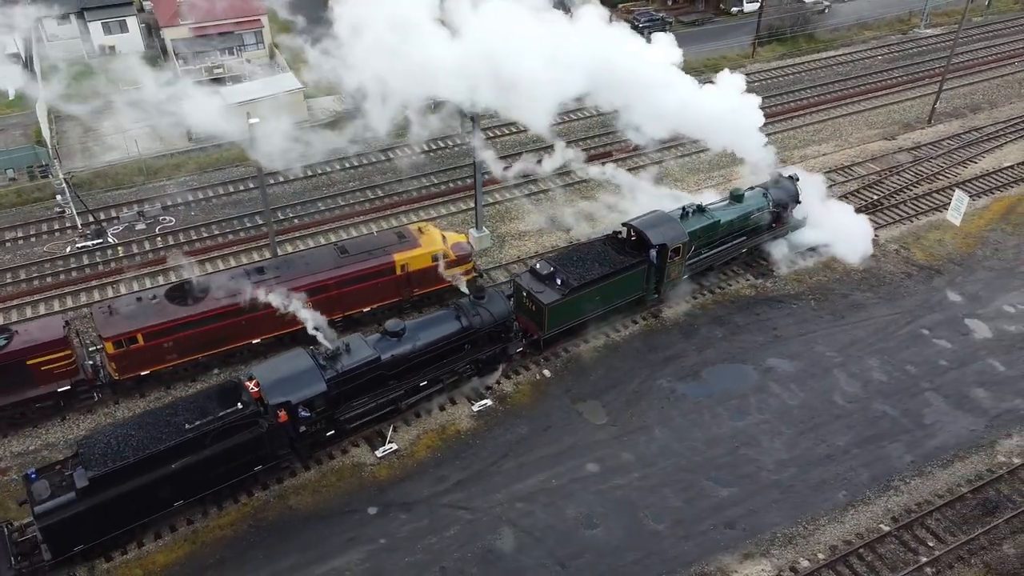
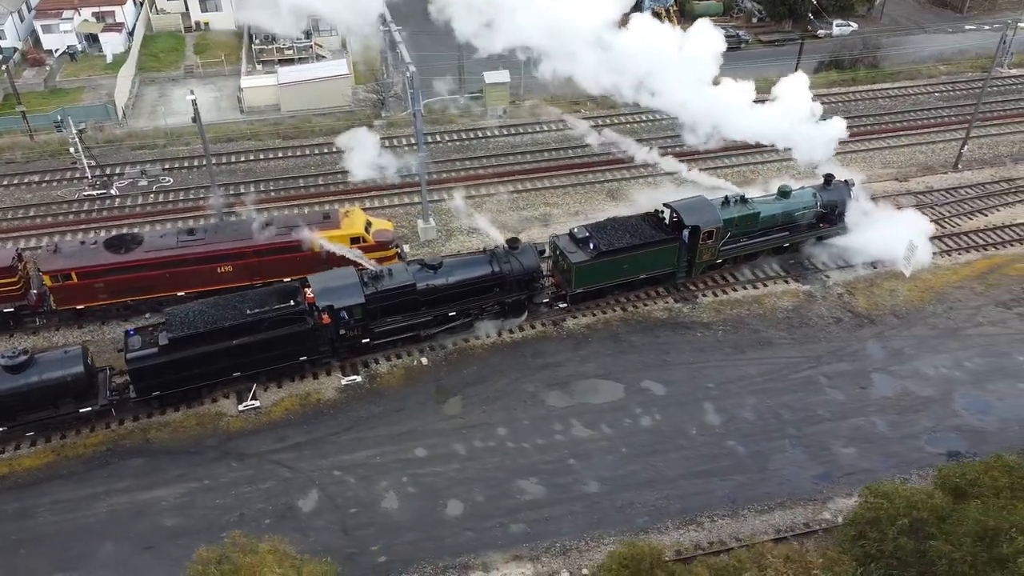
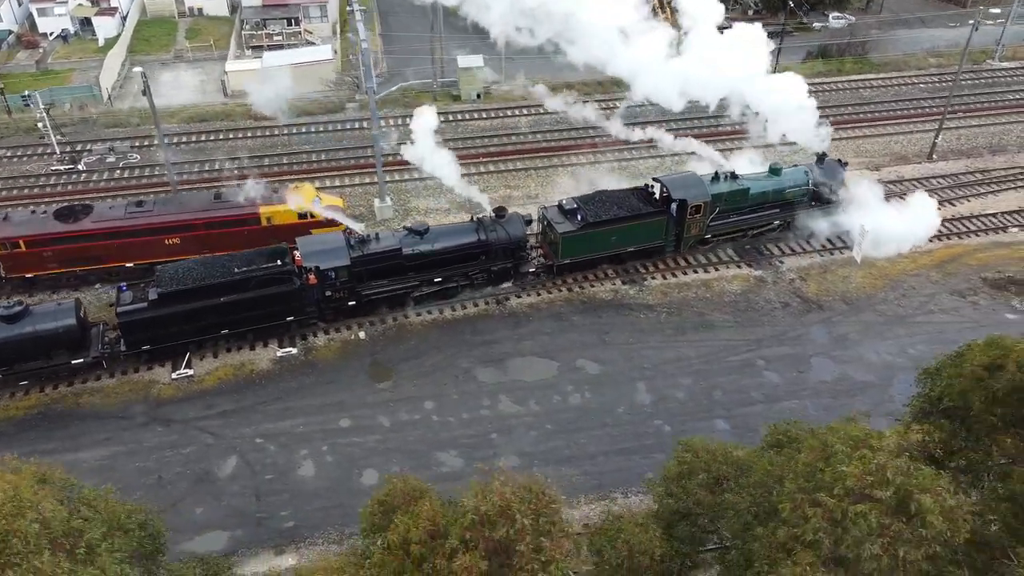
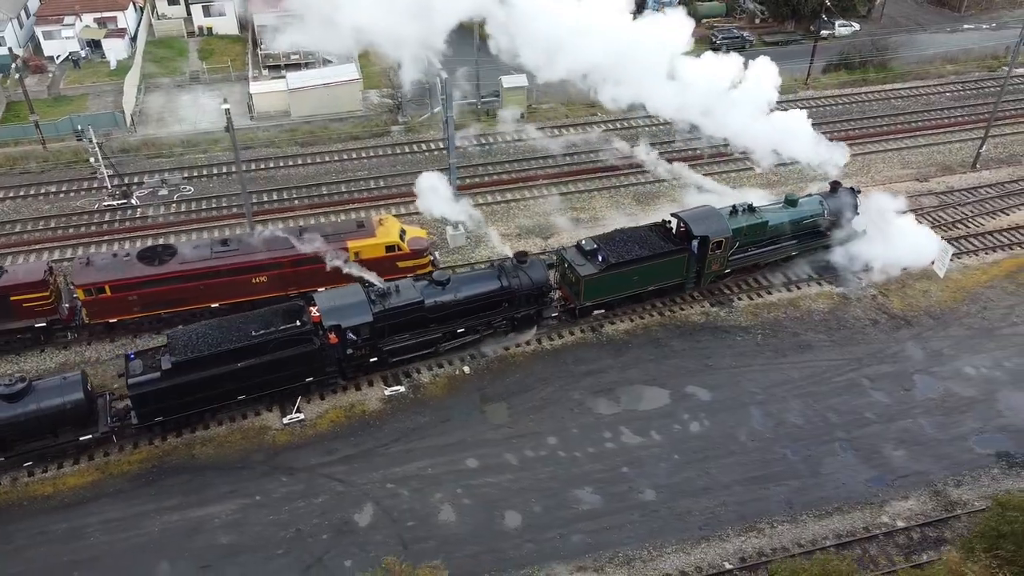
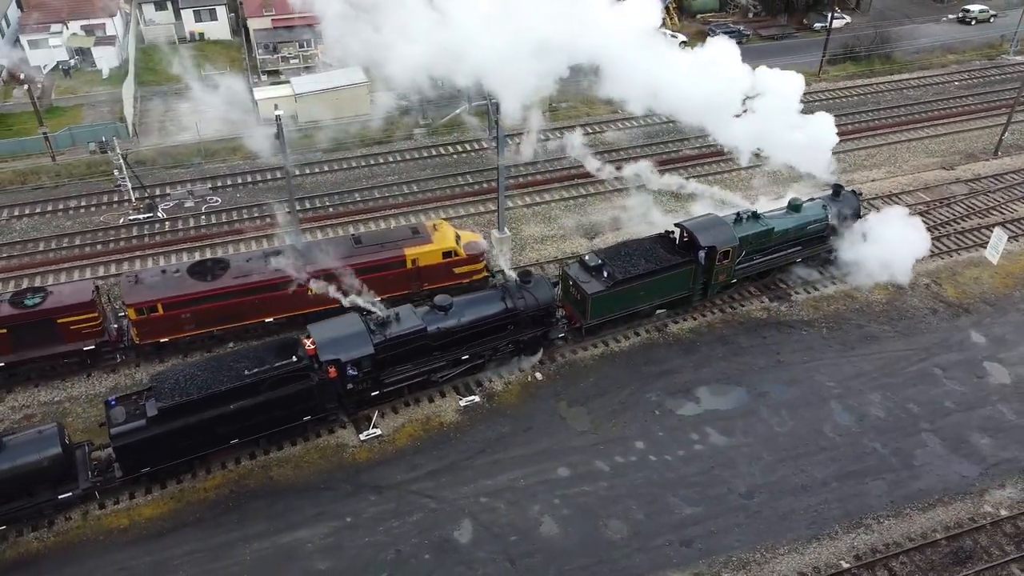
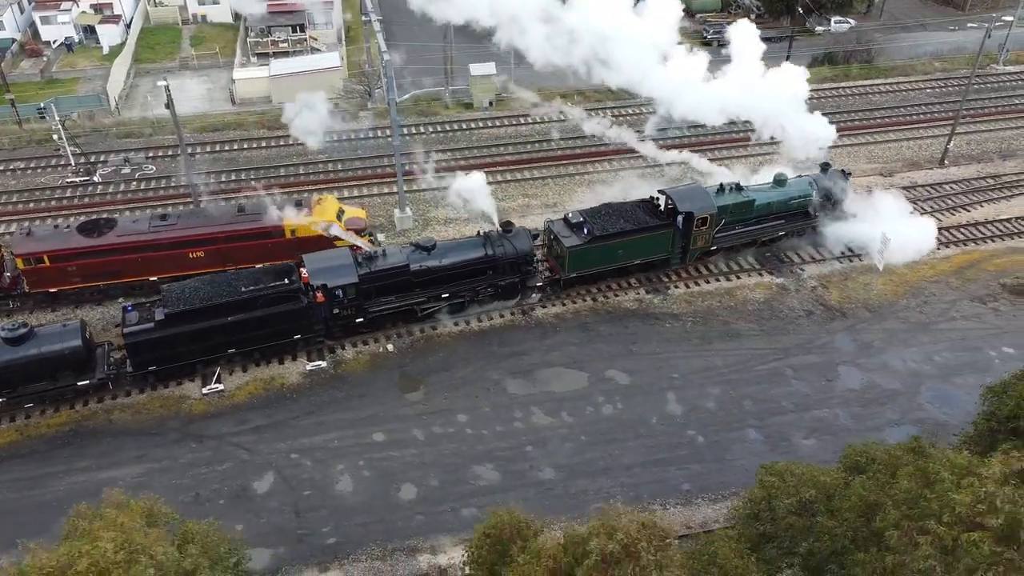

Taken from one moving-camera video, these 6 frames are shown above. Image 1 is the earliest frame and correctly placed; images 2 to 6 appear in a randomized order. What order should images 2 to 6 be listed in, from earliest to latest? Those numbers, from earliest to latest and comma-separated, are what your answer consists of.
5, 4, 2, 6, 3
